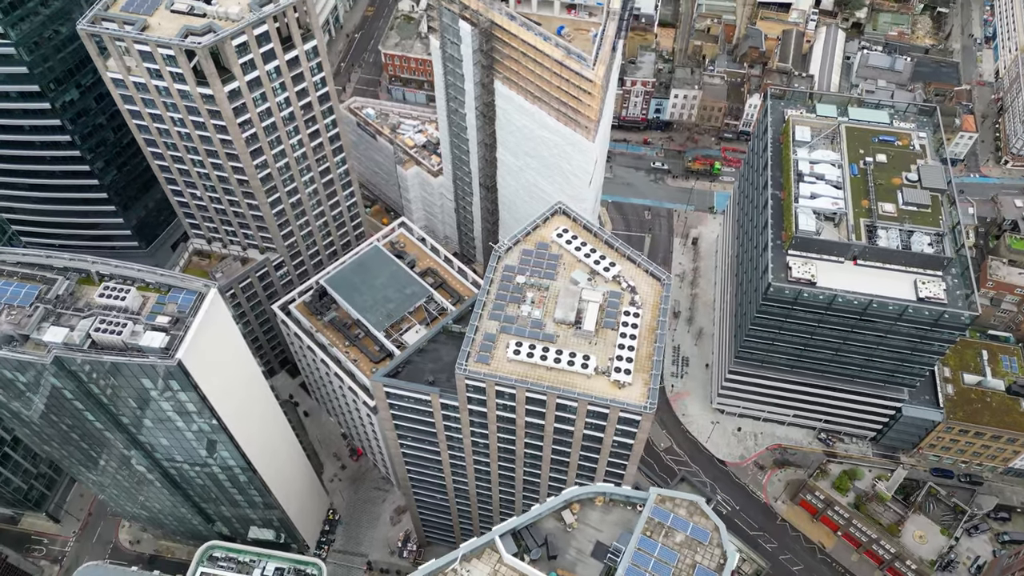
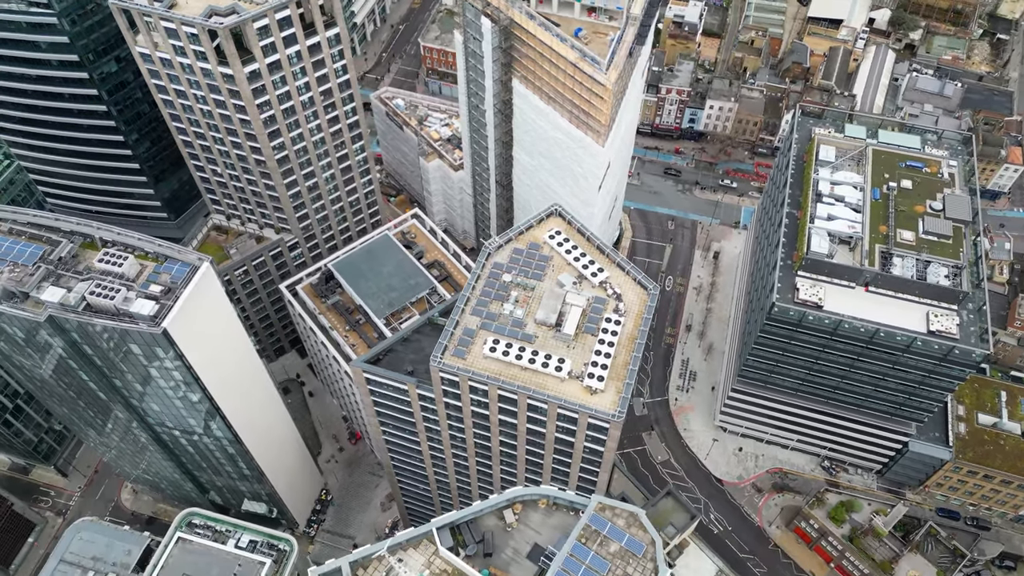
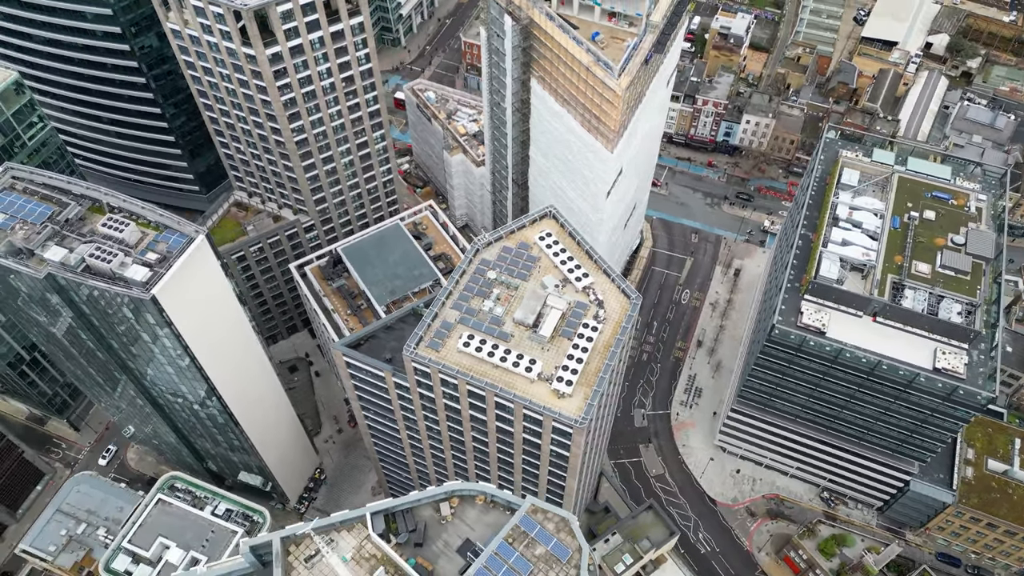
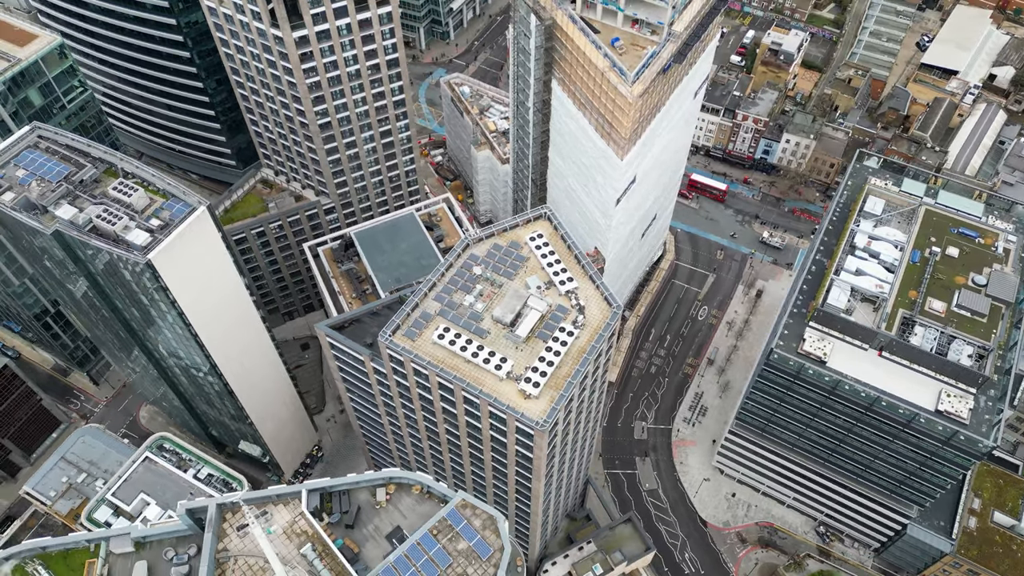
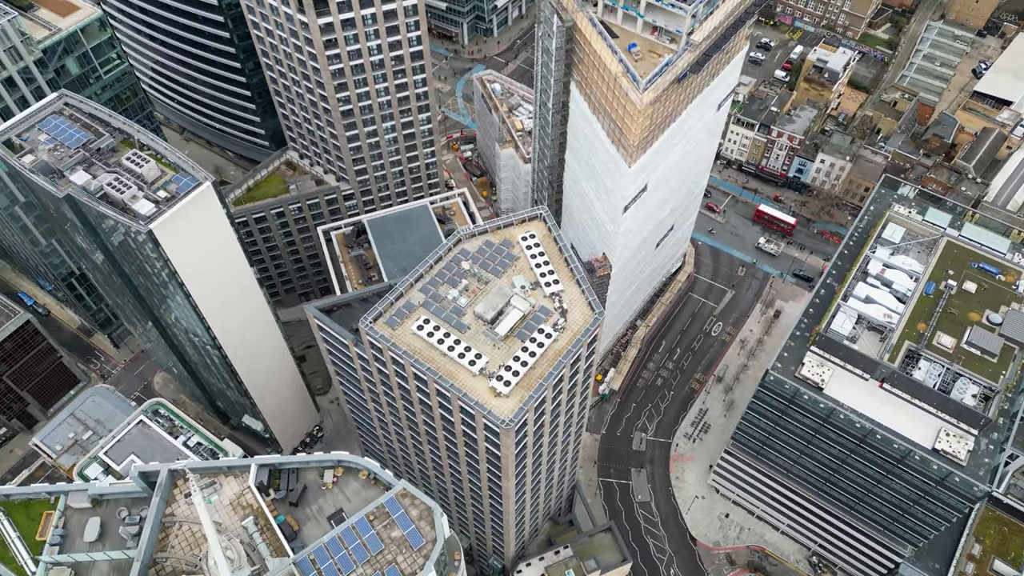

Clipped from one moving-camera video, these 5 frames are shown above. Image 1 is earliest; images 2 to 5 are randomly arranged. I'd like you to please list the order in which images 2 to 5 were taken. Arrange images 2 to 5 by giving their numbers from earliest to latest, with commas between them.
2, 3, 4, 5
